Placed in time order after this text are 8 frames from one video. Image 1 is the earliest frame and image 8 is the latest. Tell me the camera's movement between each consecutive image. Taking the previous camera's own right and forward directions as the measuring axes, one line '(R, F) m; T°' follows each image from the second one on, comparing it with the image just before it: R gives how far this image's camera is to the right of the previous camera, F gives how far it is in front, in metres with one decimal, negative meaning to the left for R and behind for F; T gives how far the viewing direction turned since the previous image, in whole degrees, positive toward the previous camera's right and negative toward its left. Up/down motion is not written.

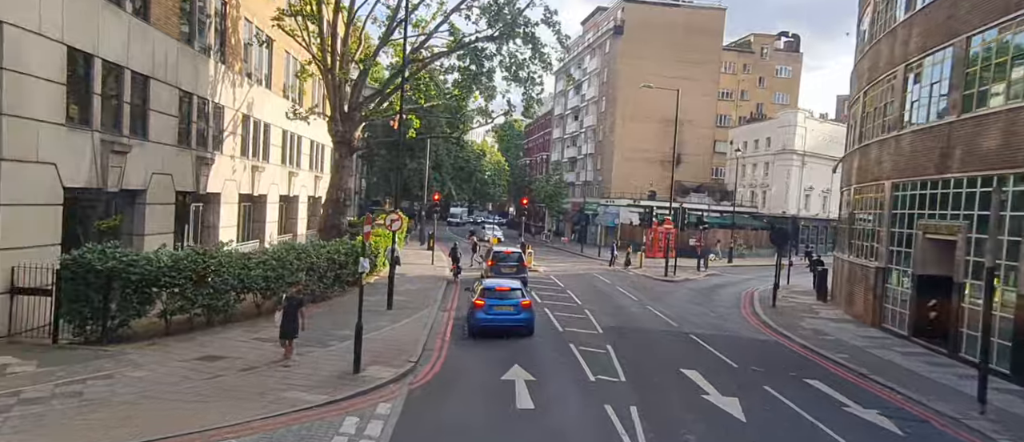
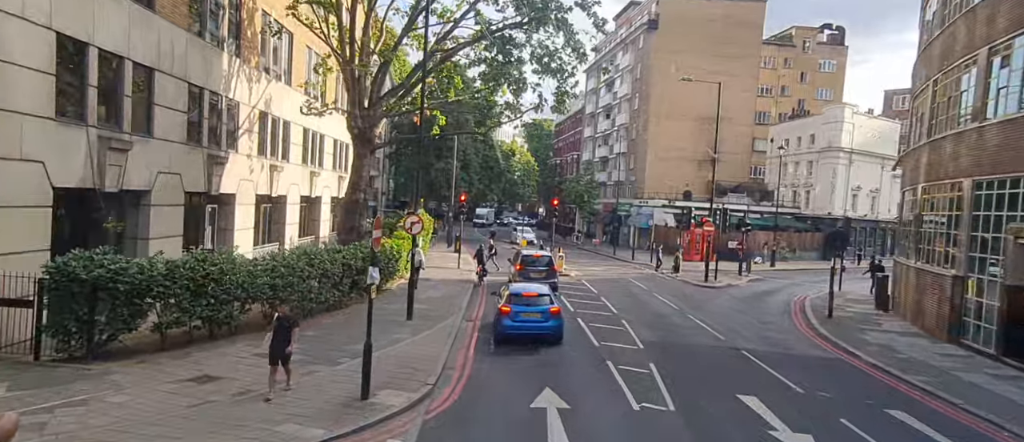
(0.0, +1.6) m; -3°
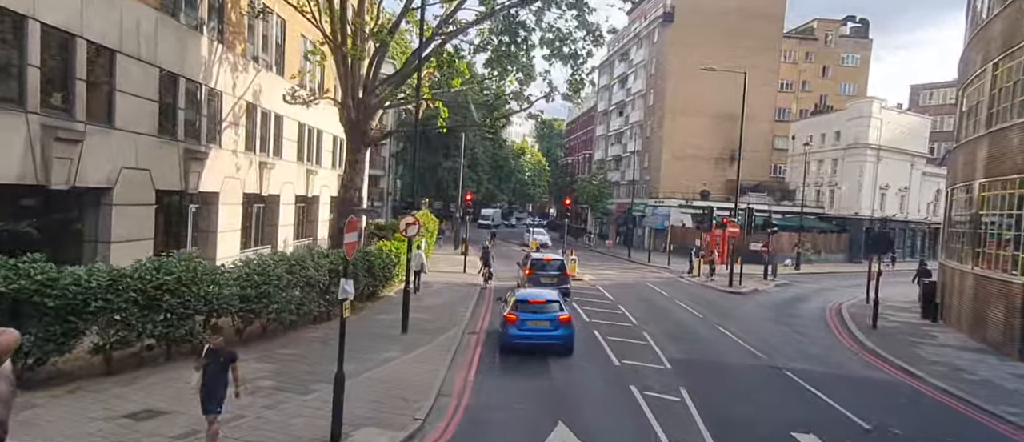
(+0.1, +2.0) m; -1°
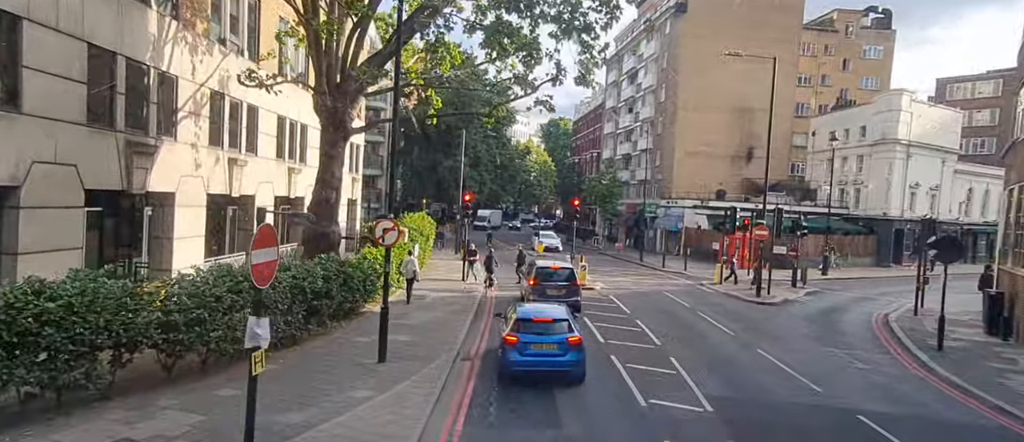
(+0.1, +2.9) m; -1°
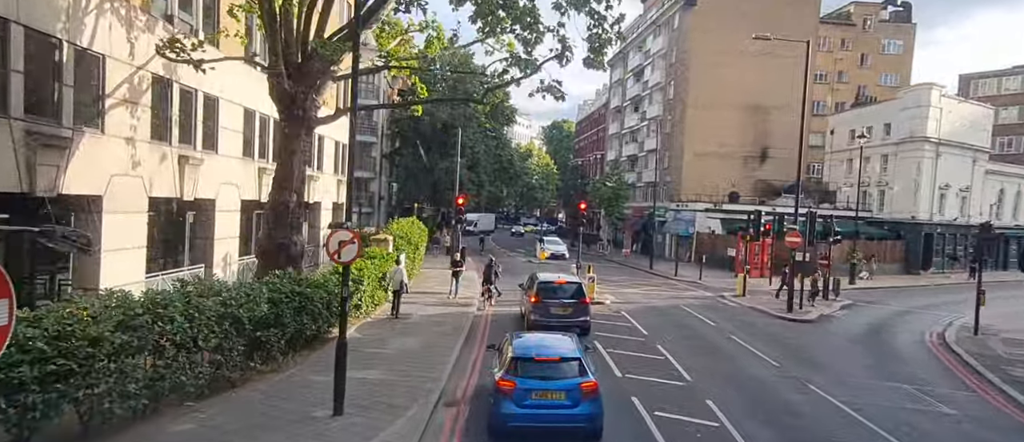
(+0.1, +3.0) m; 0°
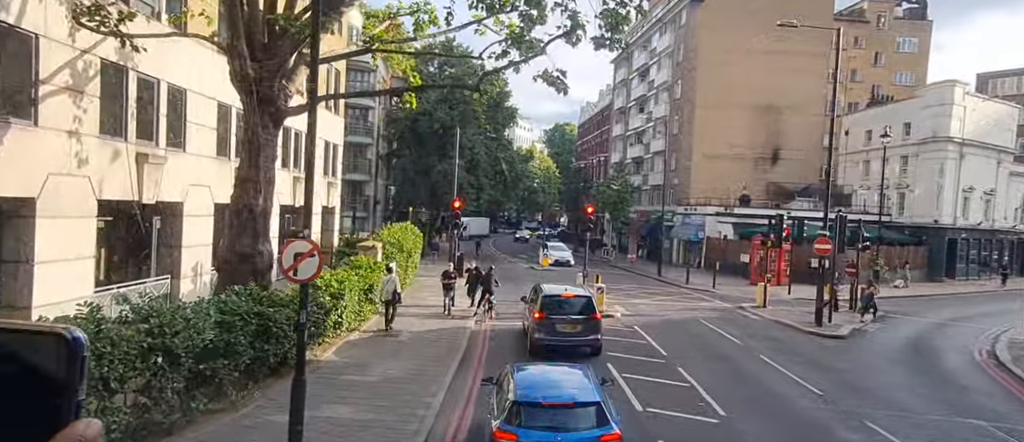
(0.0, +2.1) m; 0°
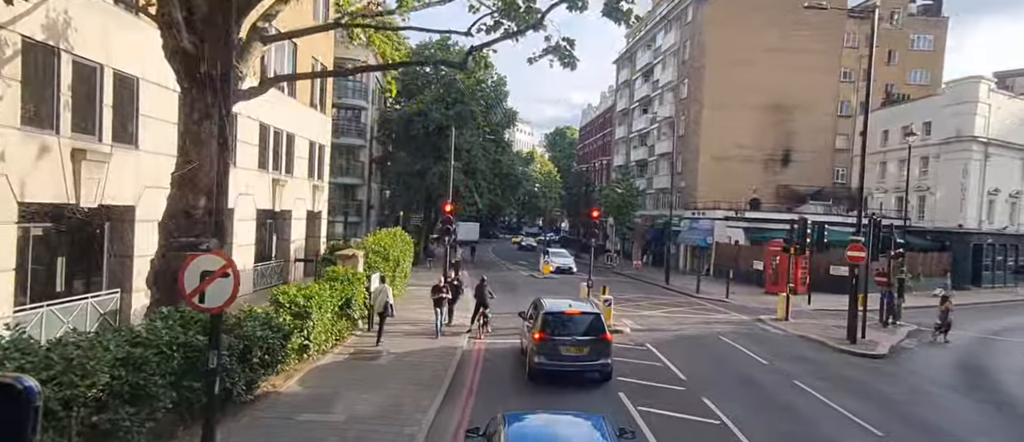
(+0.1, +2.2) m; 0°
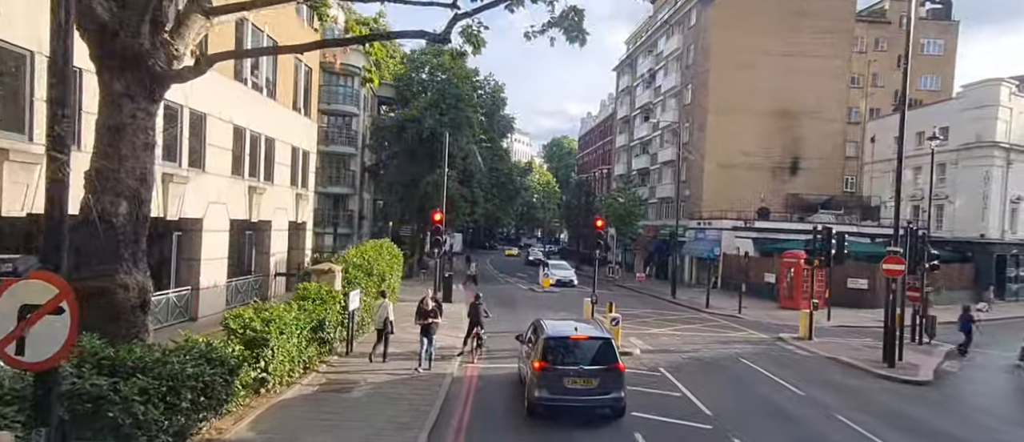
(+0.1, +2.0) m; 0°
